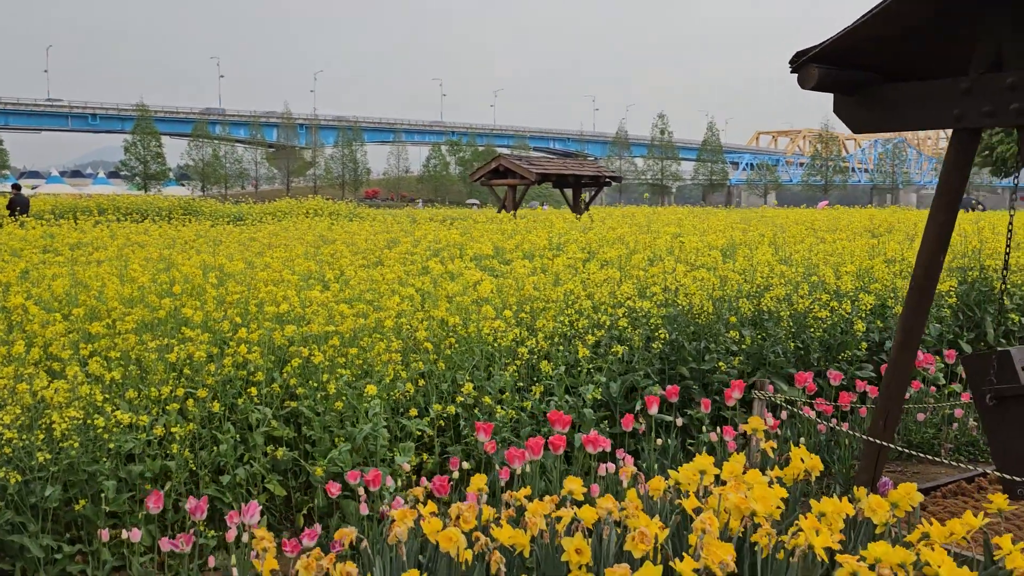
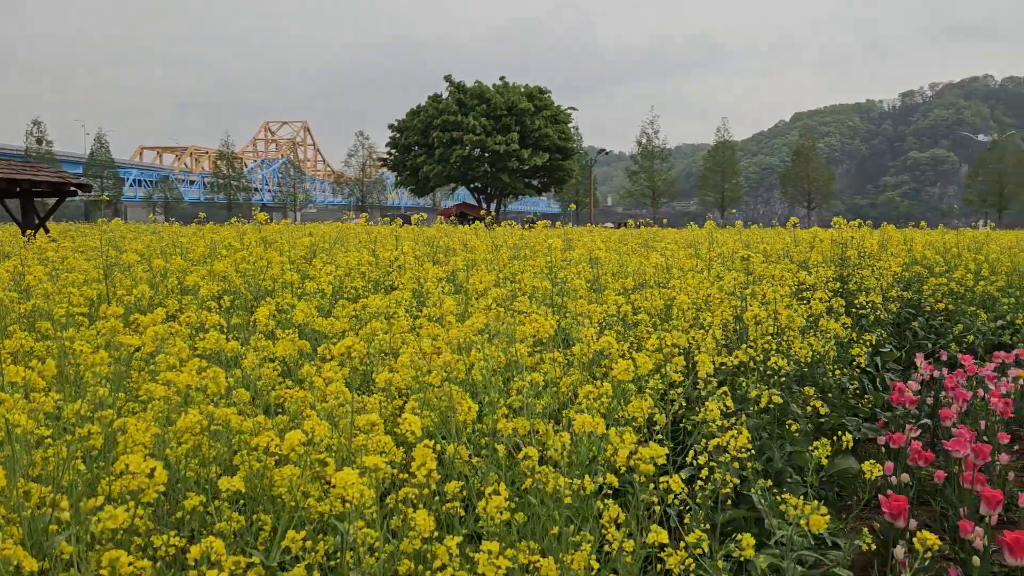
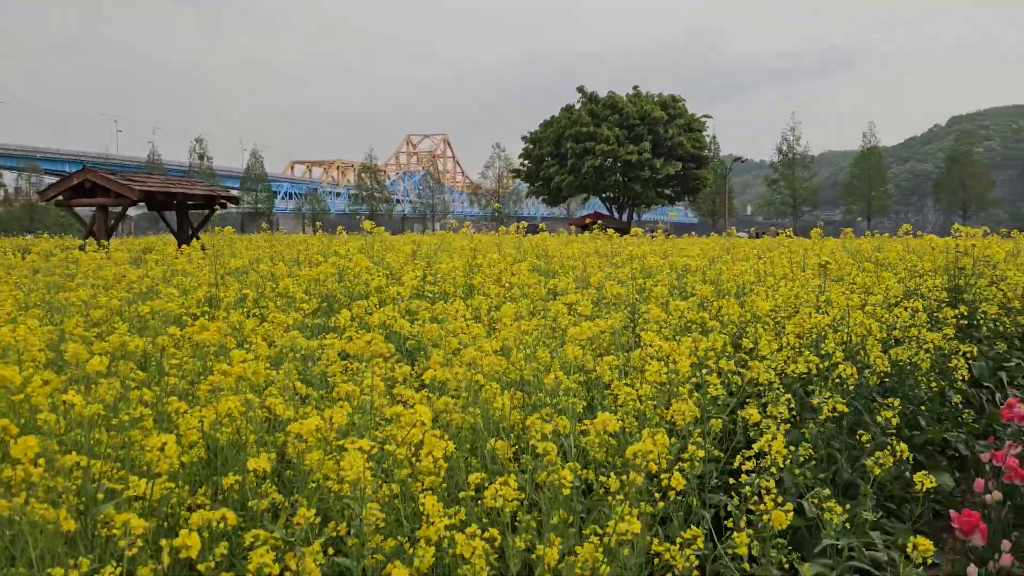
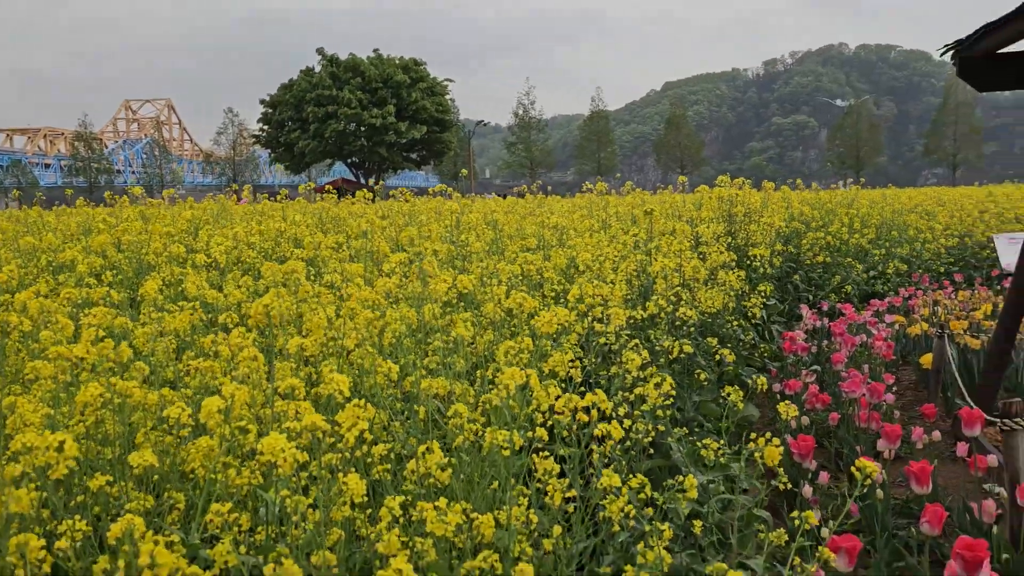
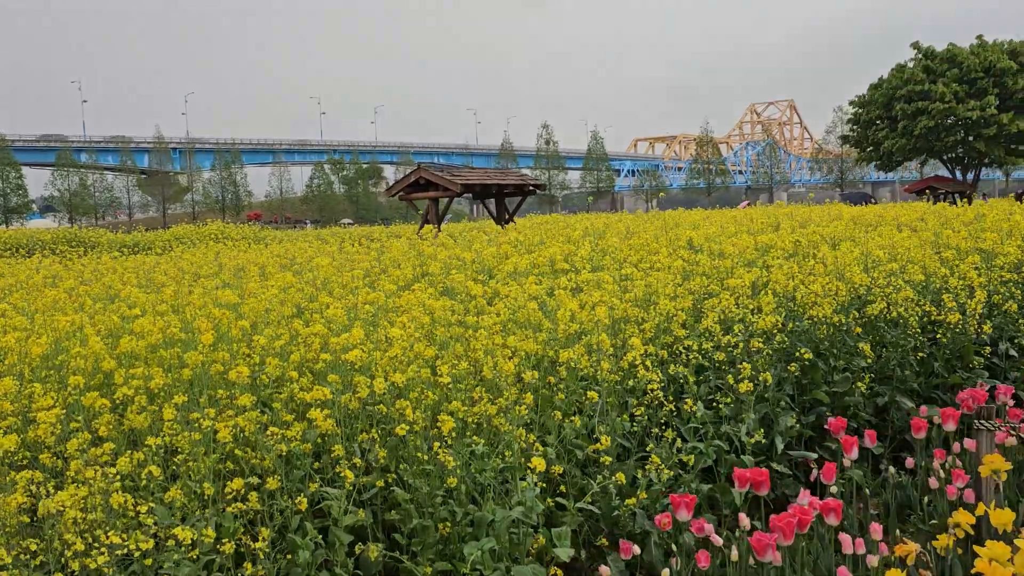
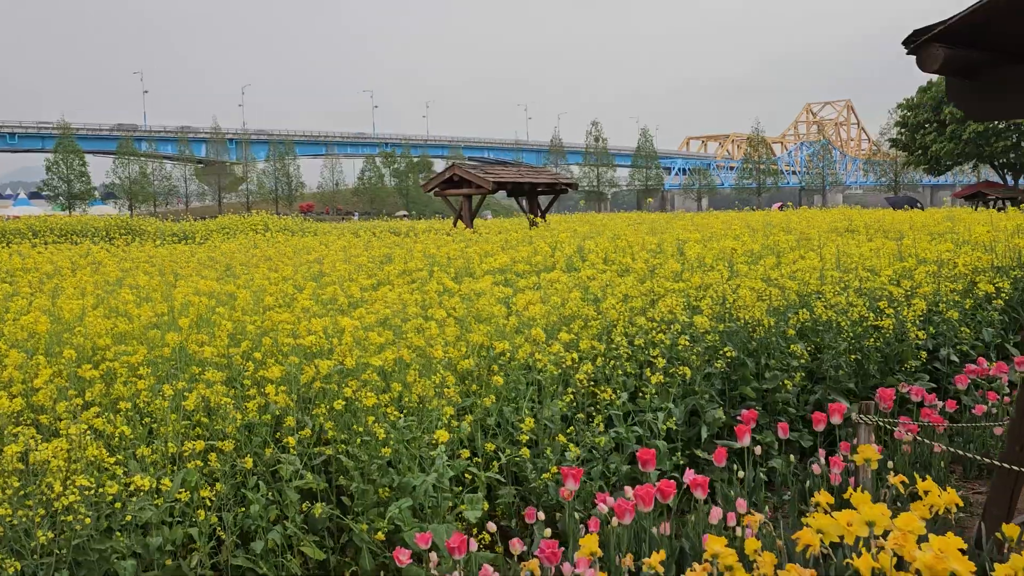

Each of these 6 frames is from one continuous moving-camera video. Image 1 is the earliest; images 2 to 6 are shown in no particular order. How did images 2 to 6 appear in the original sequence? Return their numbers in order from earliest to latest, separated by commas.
6, 5, 3, 2, 4
